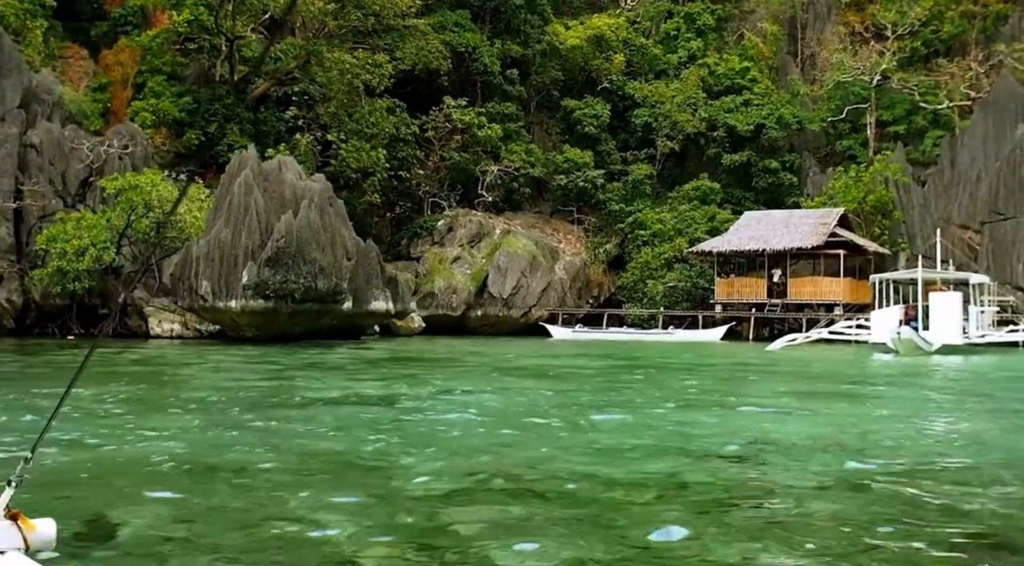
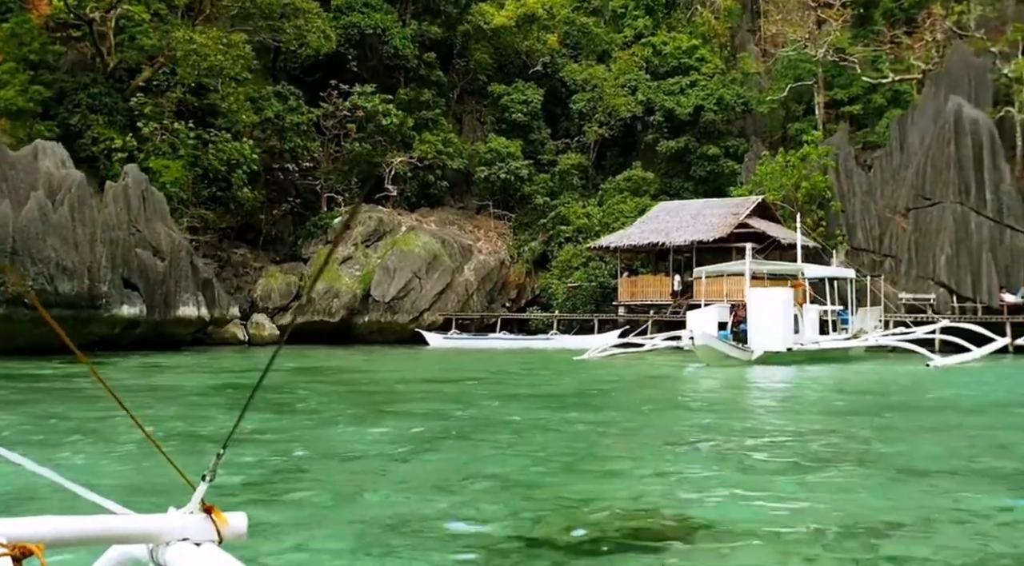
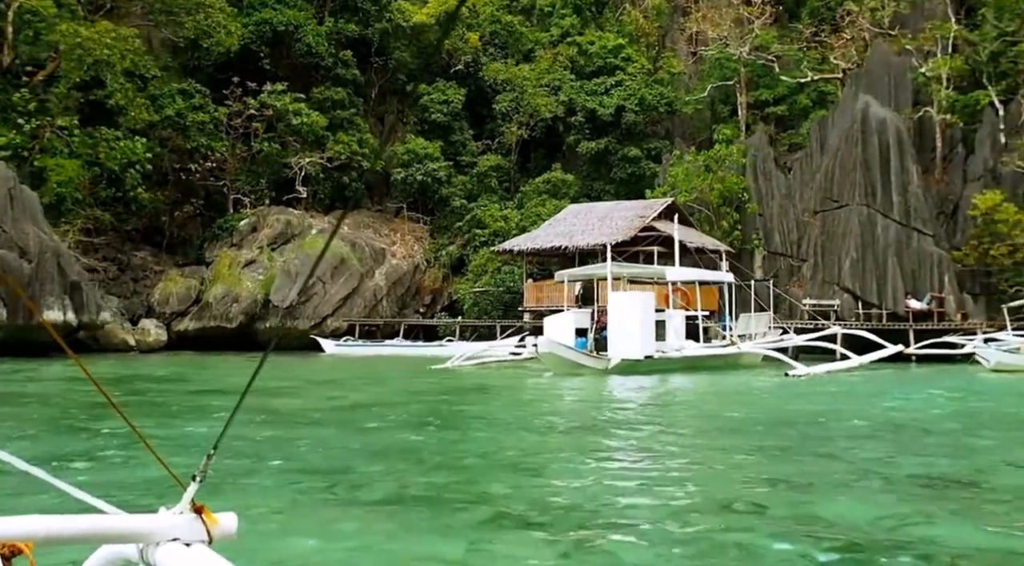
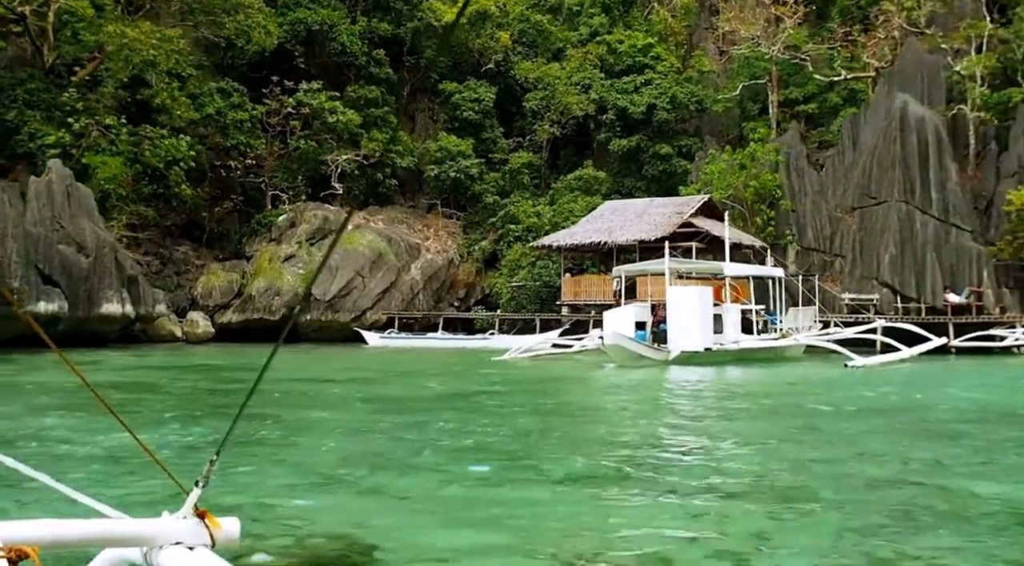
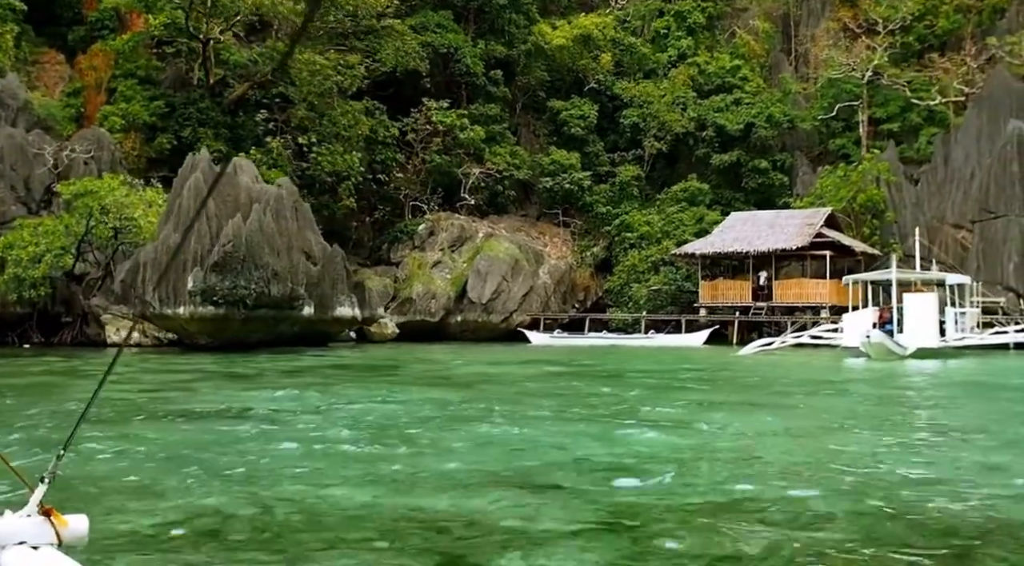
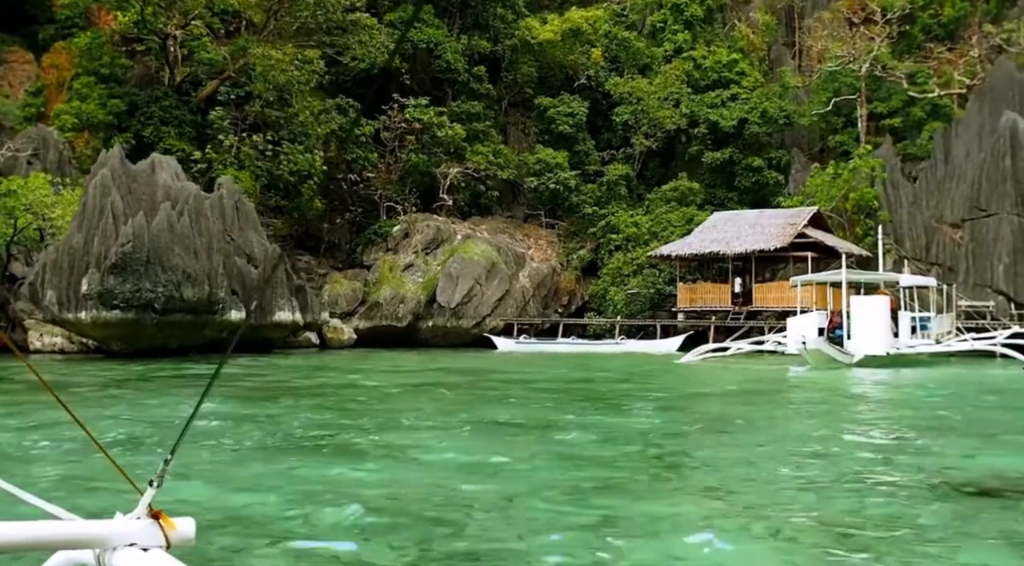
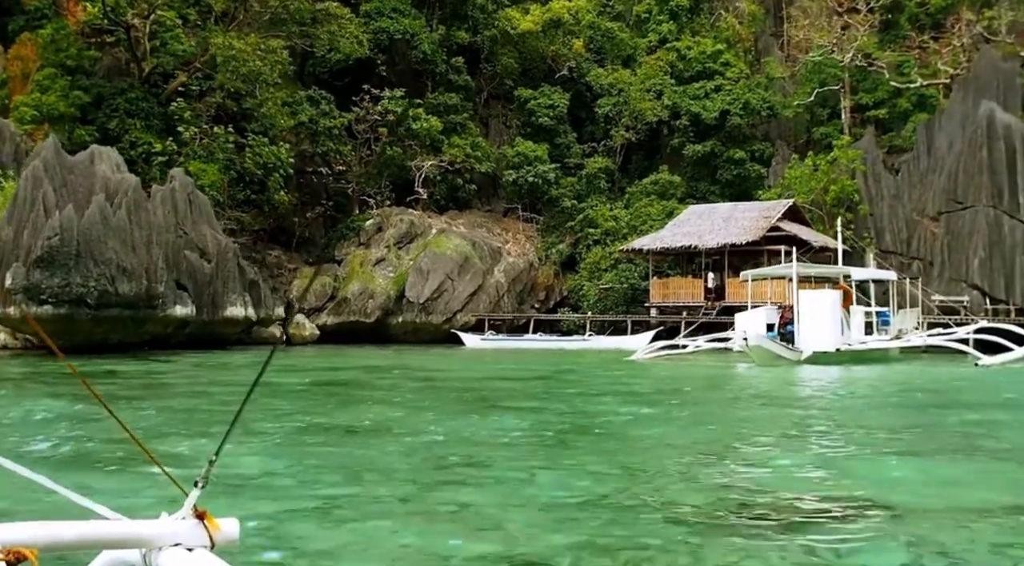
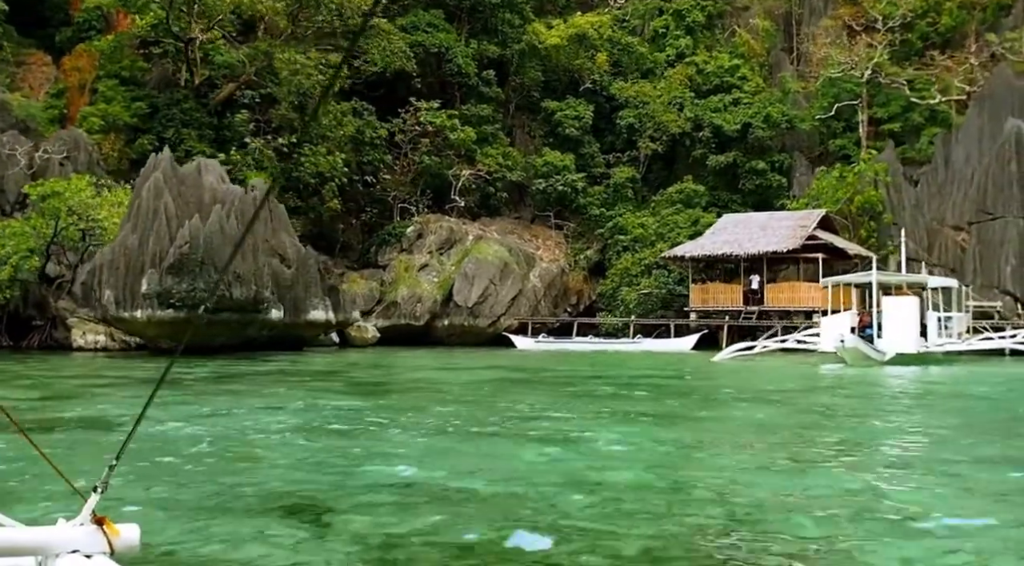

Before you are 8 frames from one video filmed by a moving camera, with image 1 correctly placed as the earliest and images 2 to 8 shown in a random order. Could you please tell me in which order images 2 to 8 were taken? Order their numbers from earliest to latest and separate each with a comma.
5, 8, 6, 7, 2, 4, 3
